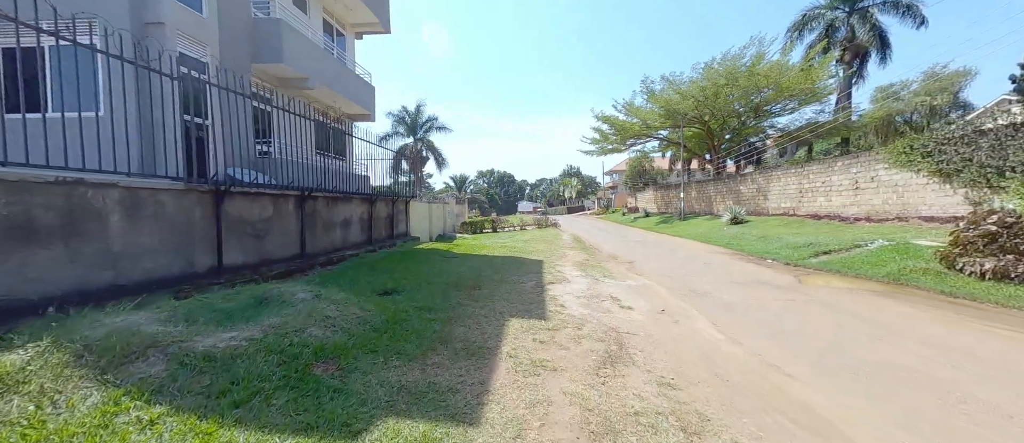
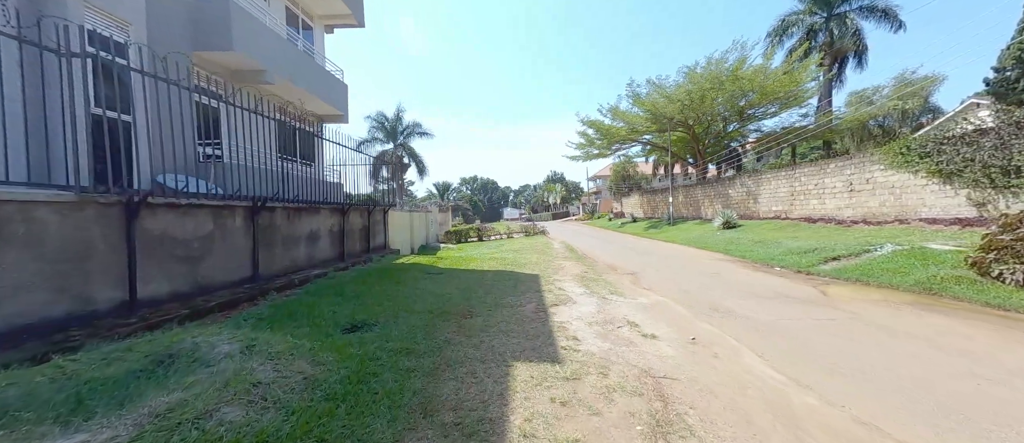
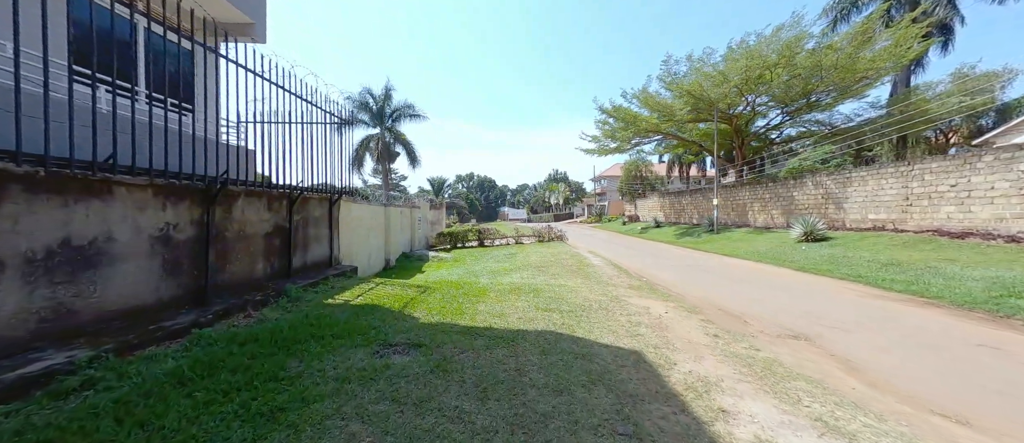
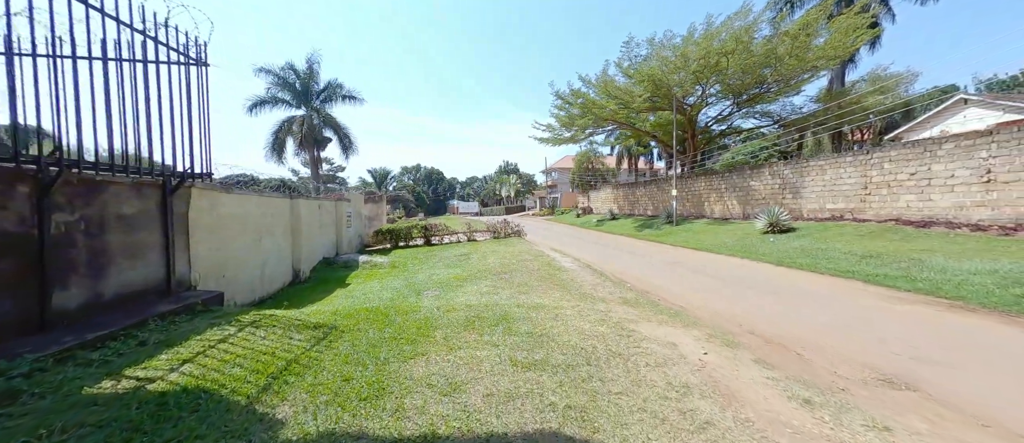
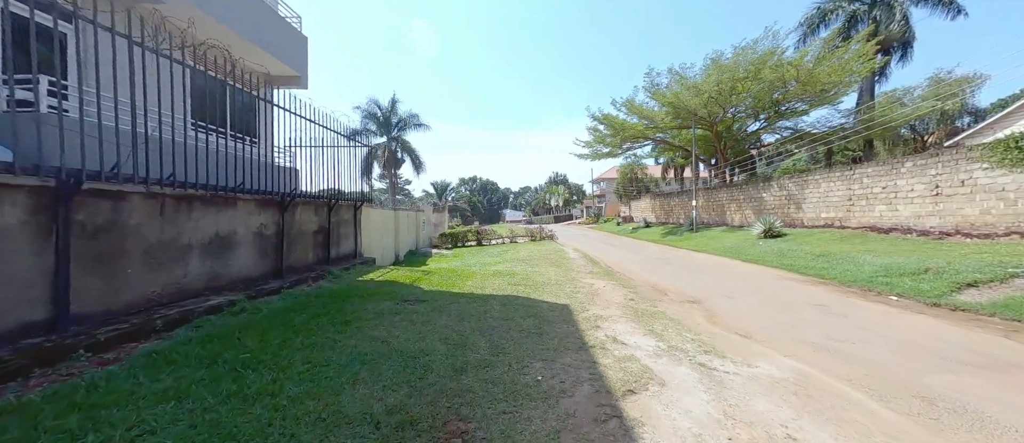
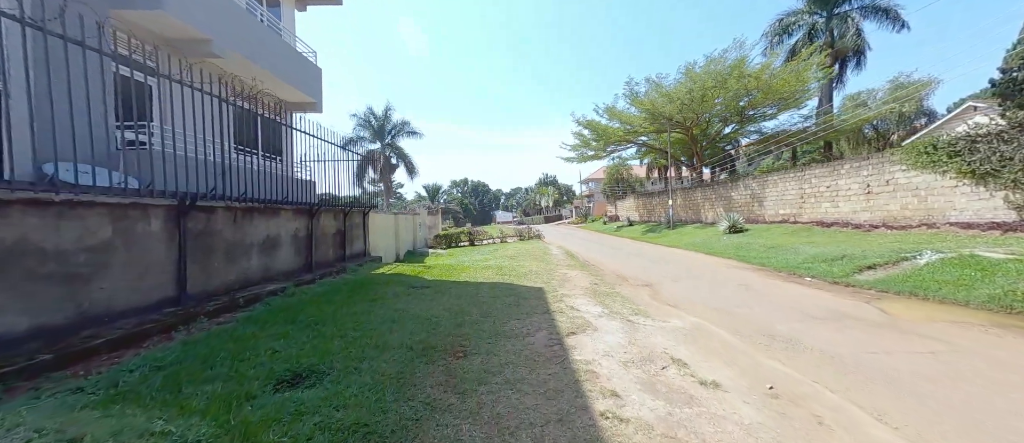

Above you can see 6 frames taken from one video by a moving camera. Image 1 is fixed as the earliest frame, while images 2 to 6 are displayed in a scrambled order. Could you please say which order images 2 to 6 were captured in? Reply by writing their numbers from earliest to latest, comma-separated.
2, 6, 5, 3, 4
